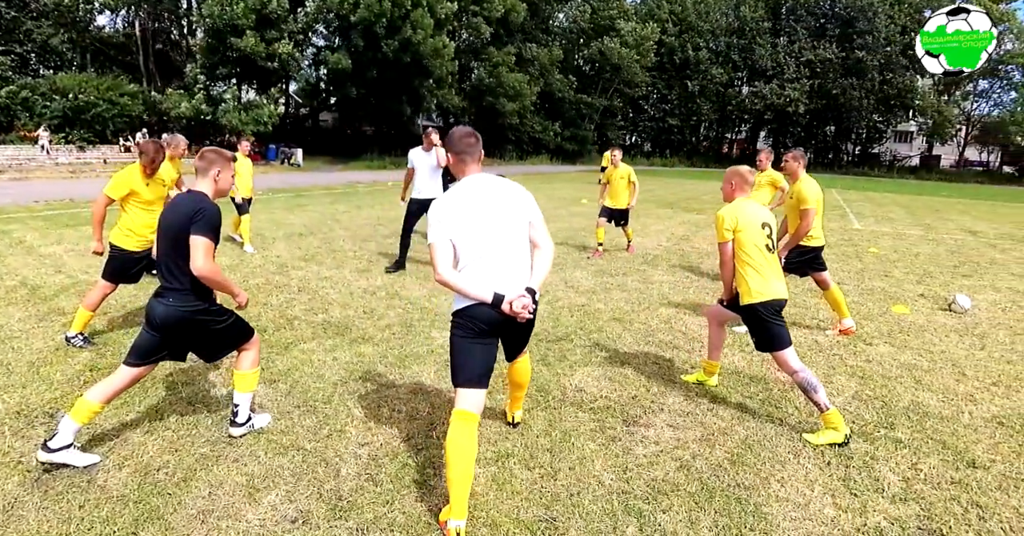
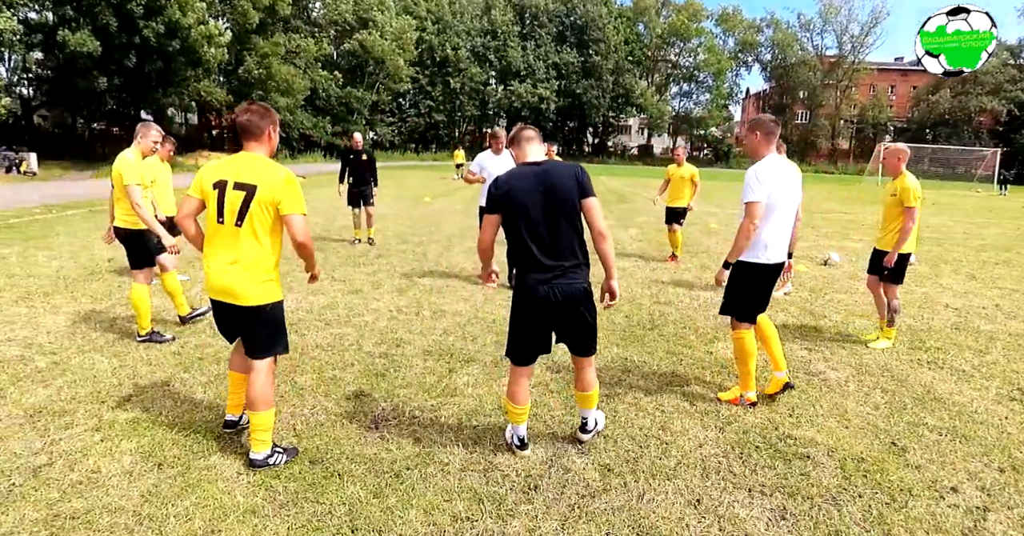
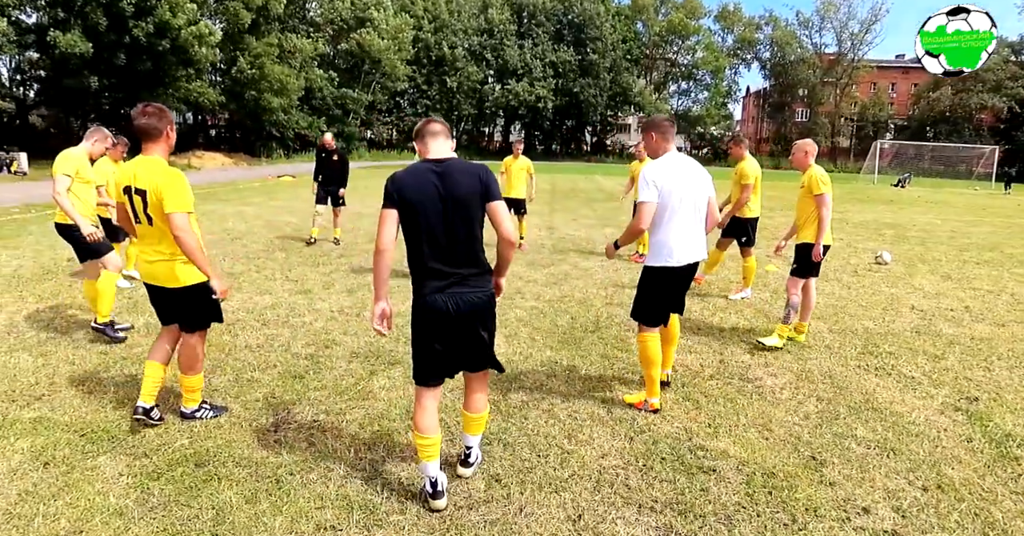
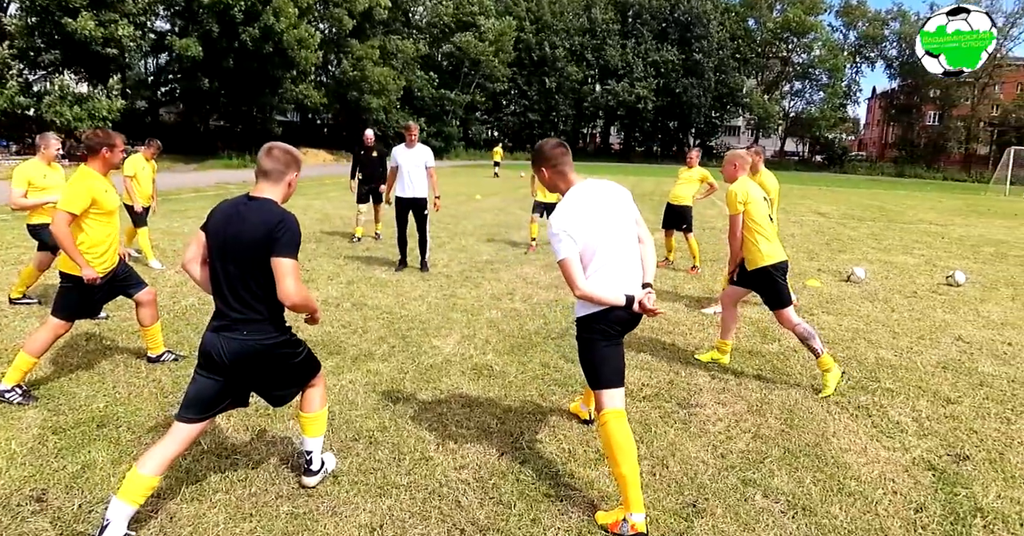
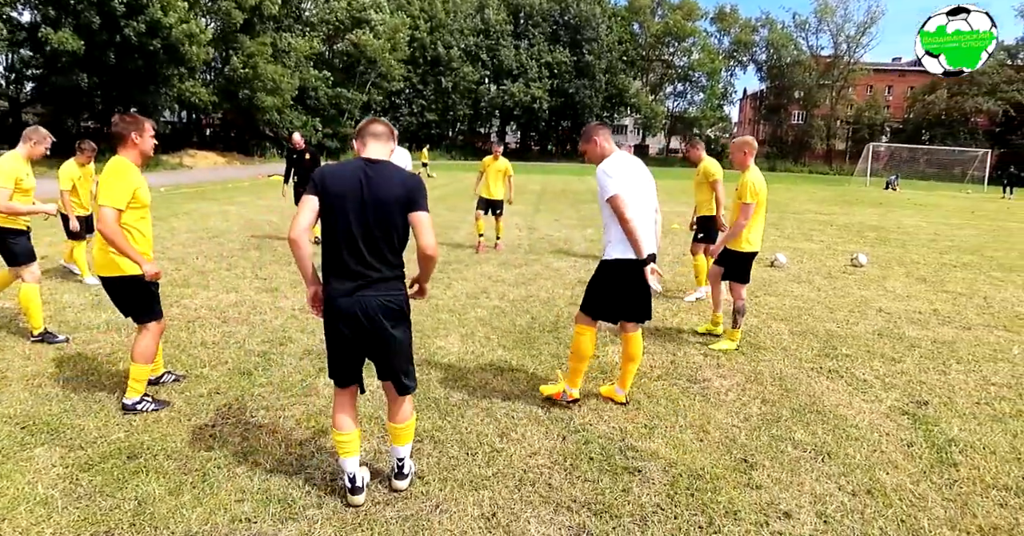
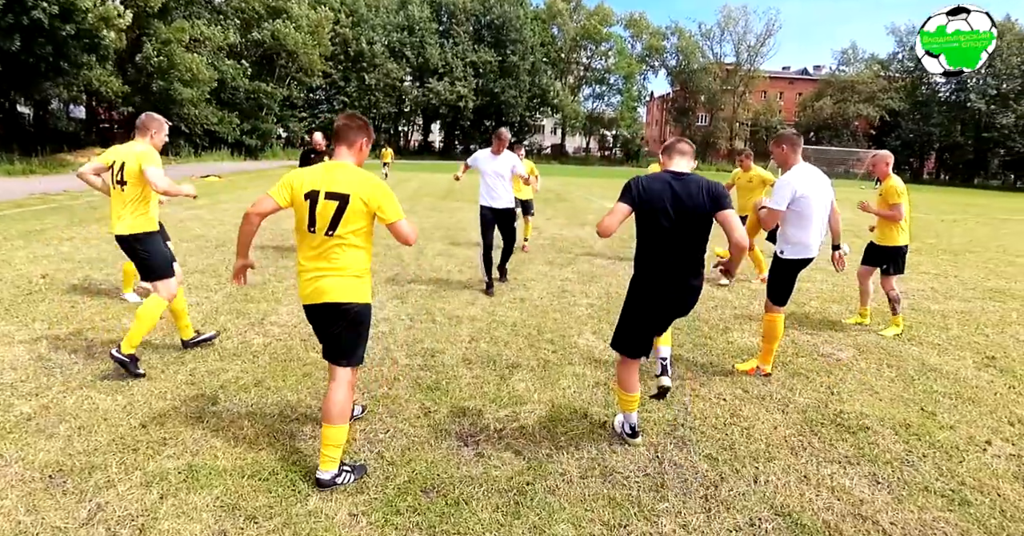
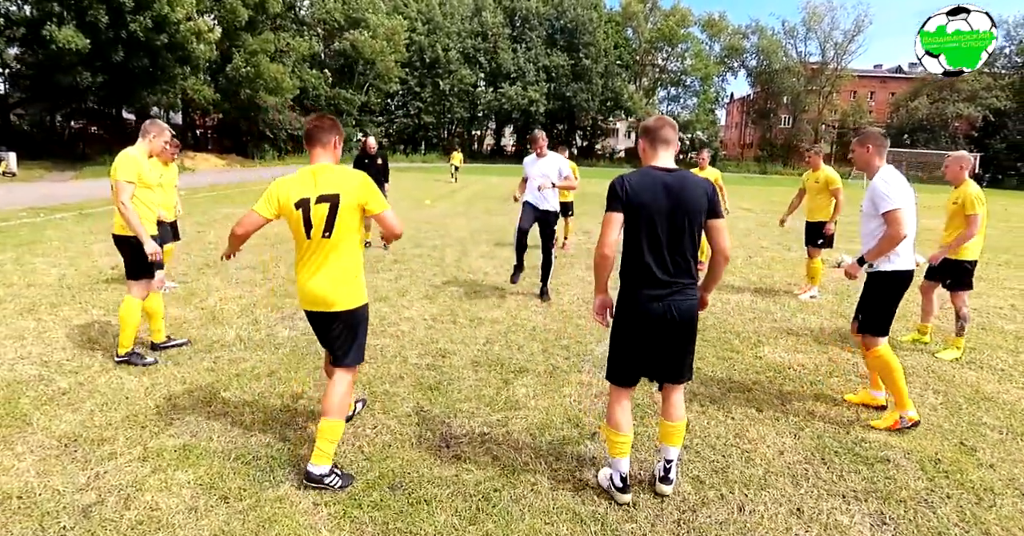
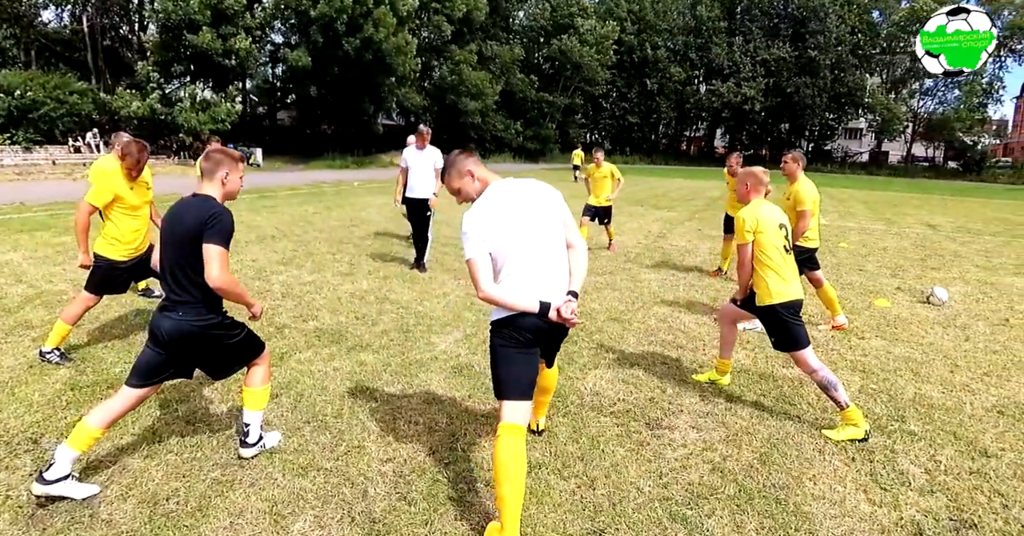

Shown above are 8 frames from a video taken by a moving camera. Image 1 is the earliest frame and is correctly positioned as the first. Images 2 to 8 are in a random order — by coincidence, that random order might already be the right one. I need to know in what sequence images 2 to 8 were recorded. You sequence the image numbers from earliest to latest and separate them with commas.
8, 4, 5, 3, 2, 7, 6
